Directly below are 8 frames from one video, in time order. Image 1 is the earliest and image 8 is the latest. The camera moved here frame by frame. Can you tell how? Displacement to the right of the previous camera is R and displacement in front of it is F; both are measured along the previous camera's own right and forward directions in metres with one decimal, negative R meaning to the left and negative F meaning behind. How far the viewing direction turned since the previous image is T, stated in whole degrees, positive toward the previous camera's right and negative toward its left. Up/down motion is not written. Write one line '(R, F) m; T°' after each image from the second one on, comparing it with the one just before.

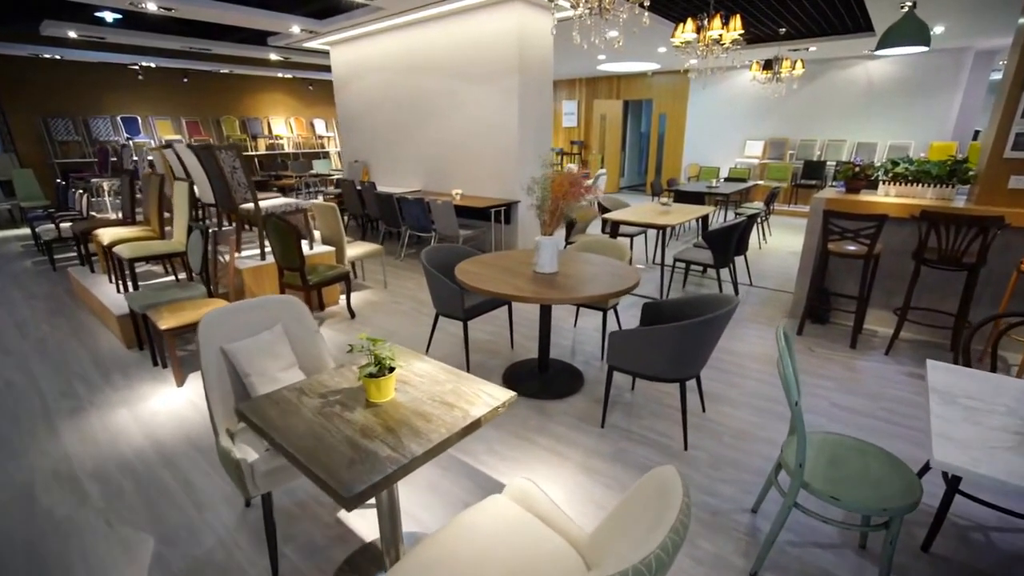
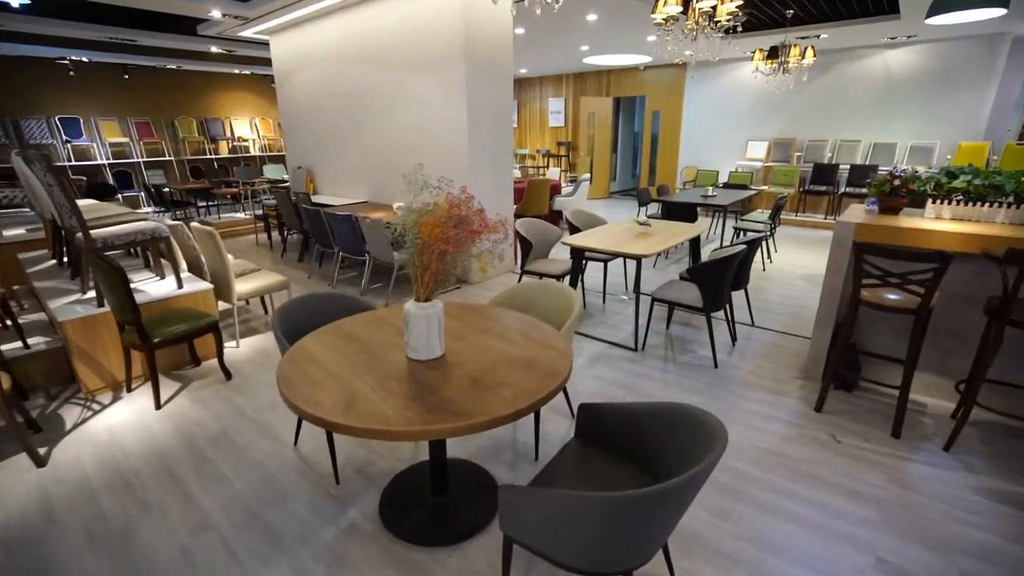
(+0.5, +1.0) m; 0°
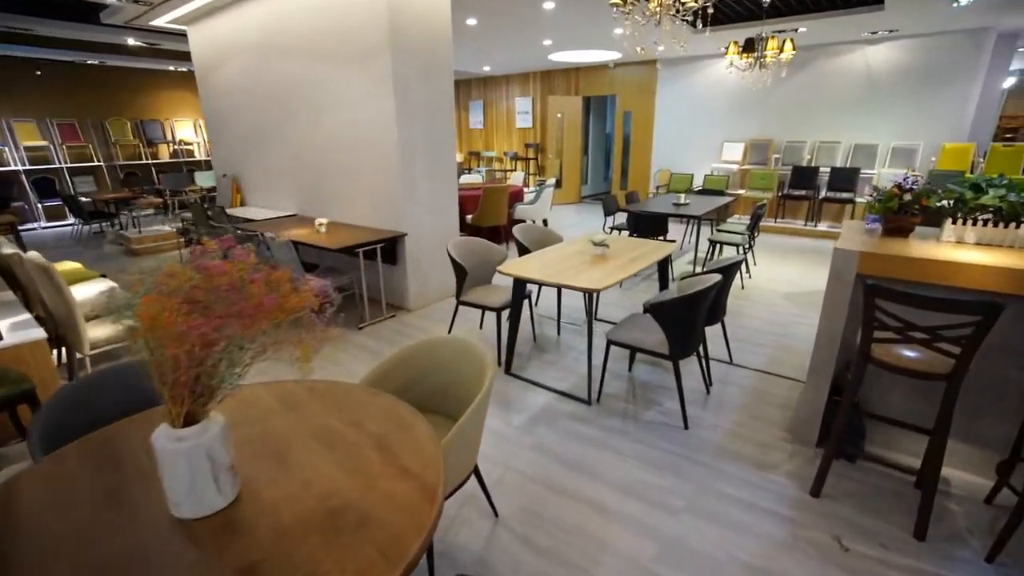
(+0.3, +0.7) m; +2°
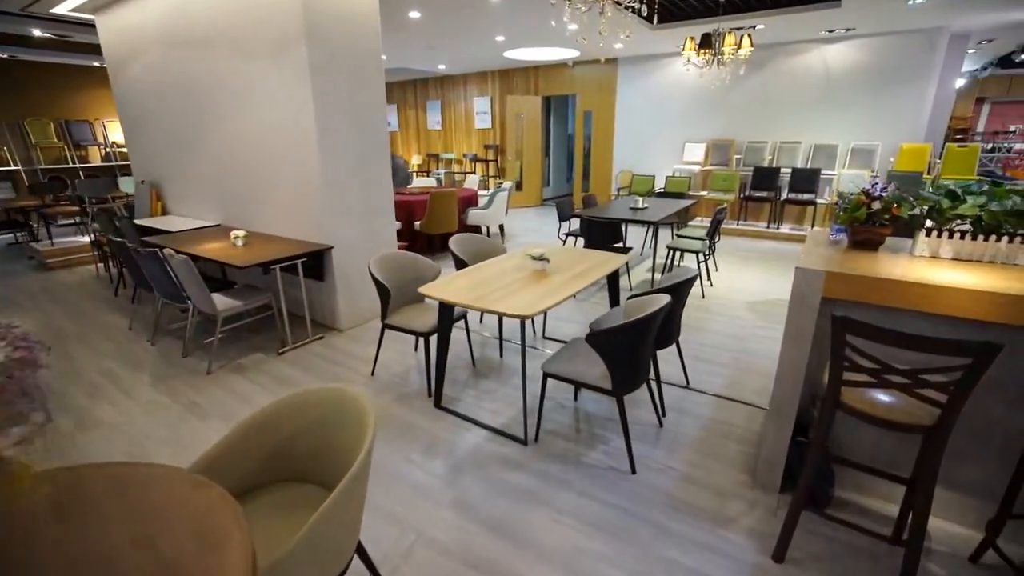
(+0.2, +0.4) m; +3°
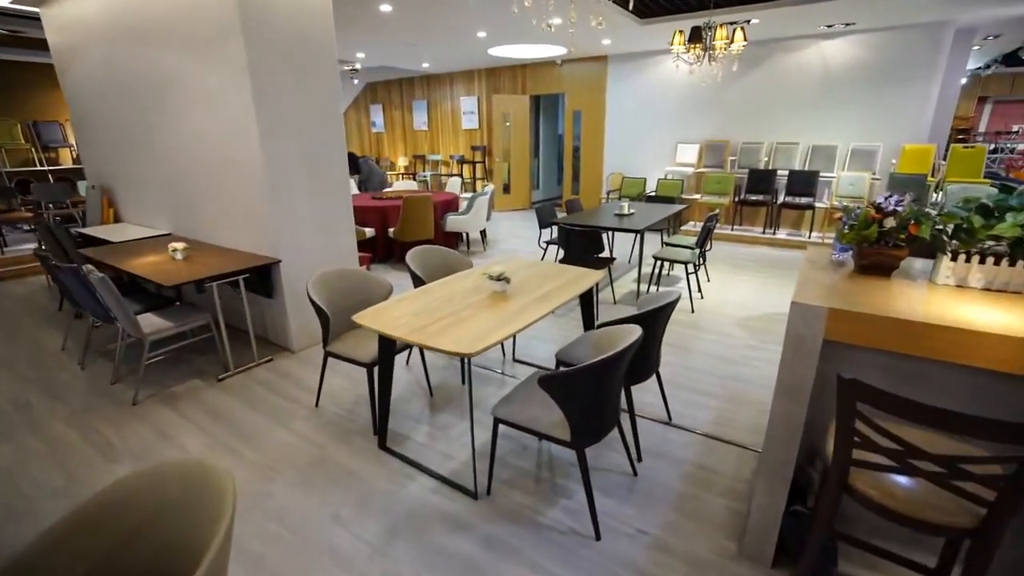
(+0.2, +0.4) m; 0°
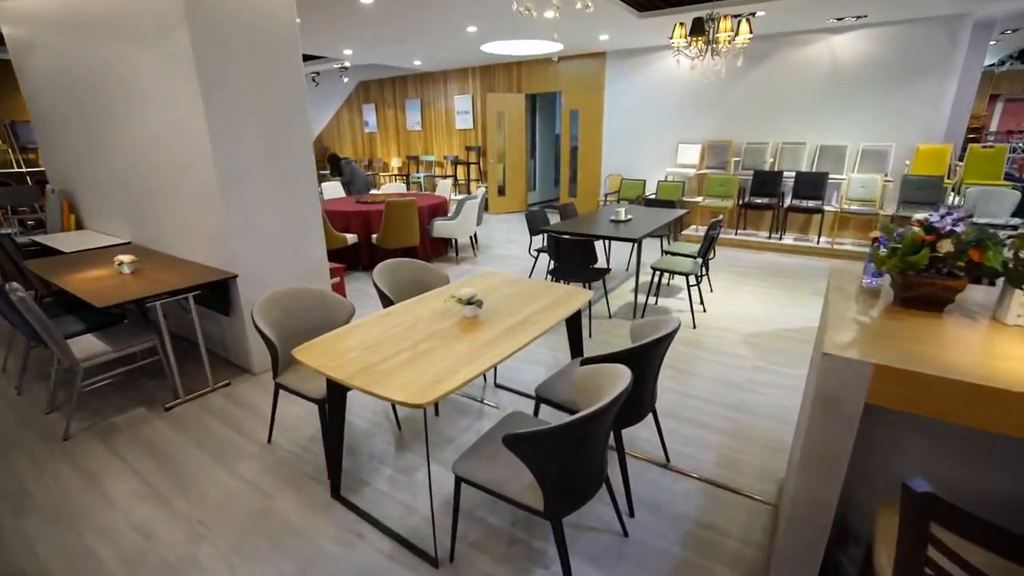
(+0.1, +0.3) m; 0°
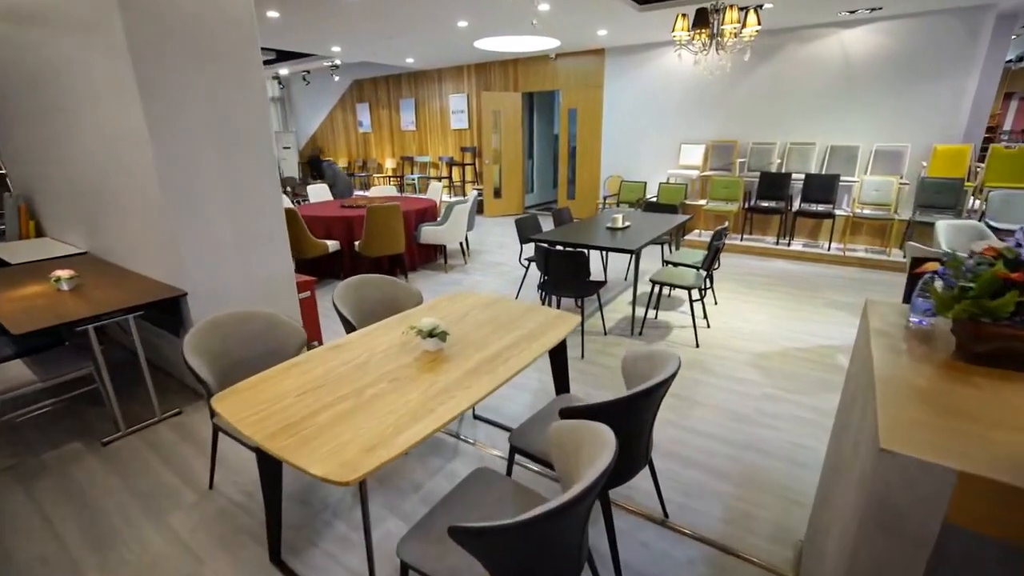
(+0.1, +0.3) m; 0°
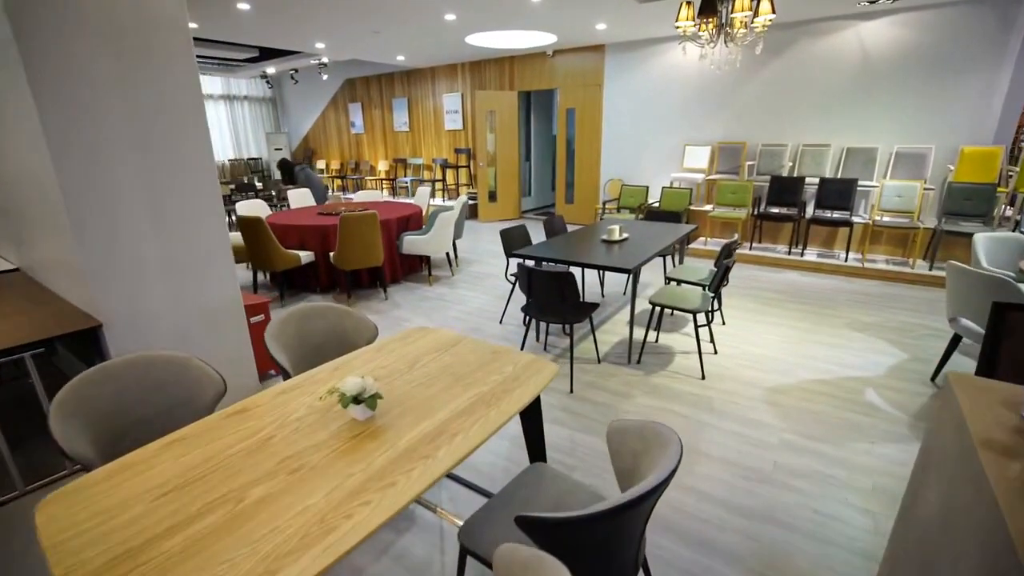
(+0.1, +0.4) m; 0°
